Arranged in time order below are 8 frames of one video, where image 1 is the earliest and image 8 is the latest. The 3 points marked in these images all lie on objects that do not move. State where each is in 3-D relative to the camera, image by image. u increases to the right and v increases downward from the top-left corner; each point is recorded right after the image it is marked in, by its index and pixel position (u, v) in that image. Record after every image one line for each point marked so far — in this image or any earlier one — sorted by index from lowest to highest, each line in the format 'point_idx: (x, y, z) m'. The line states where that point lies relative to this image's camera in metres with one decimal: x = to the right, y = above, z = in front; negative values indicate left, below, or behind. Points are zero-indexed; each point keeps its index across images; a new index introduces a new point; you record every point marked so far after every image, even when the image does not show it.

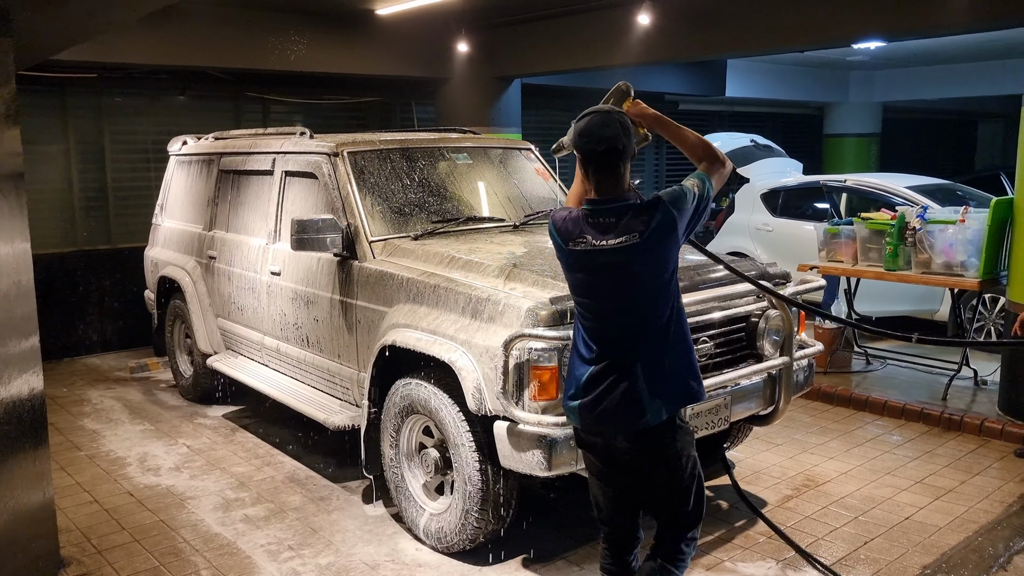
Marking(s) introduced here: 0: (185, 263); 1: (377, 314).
0: (-2.6, +0.2, +6.6) m
1: (-0.7, -0.1, +4.5) m
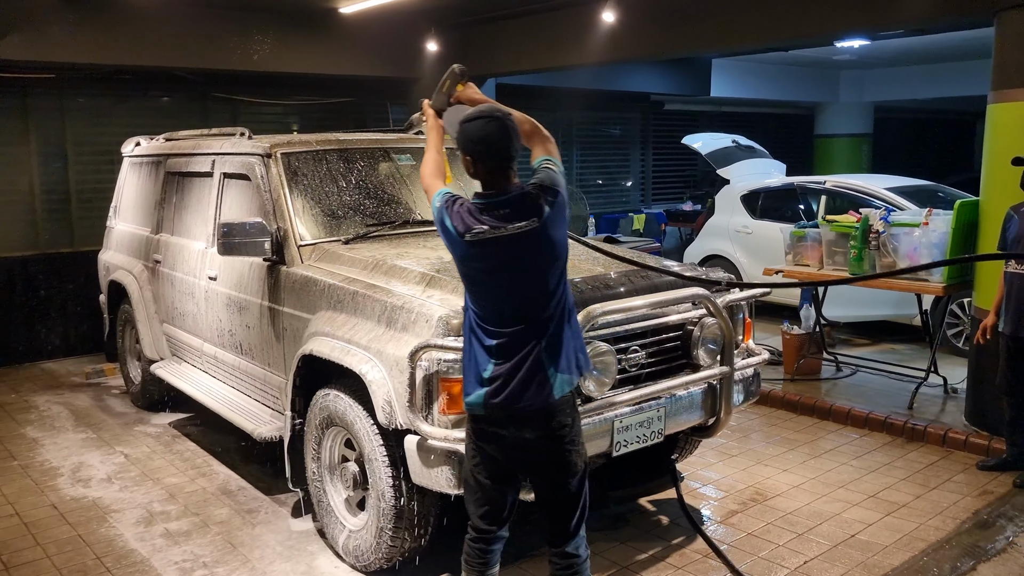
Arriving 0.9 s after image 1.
0: (-2.9, +0.2, +6.5) m
1: (-1.1, -0.2, +4.3) m
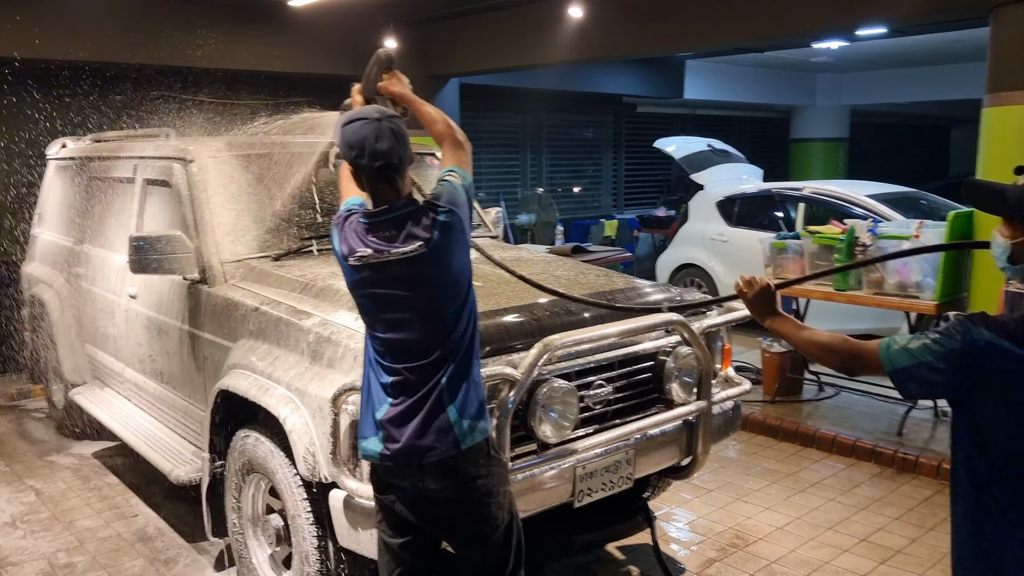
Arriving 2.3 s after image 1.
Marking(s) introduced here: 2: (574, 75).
0: (-3.2, 0.0, +5.9) m
1: (-1.3, -0.3, +3.8) m
2: (+0.8, +2.7, +10.8) m
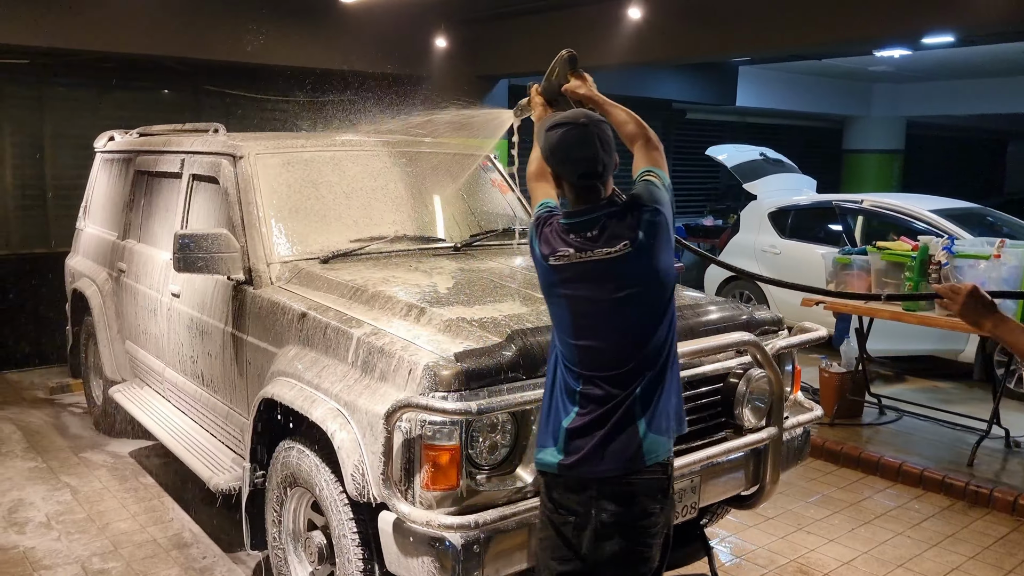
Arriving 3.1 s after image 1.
0: (-2.8, +0.1, +5.8) m
1: (-1.0, -0.3, +3.6) m
2: (+1.4, +2.6, +10.5) m
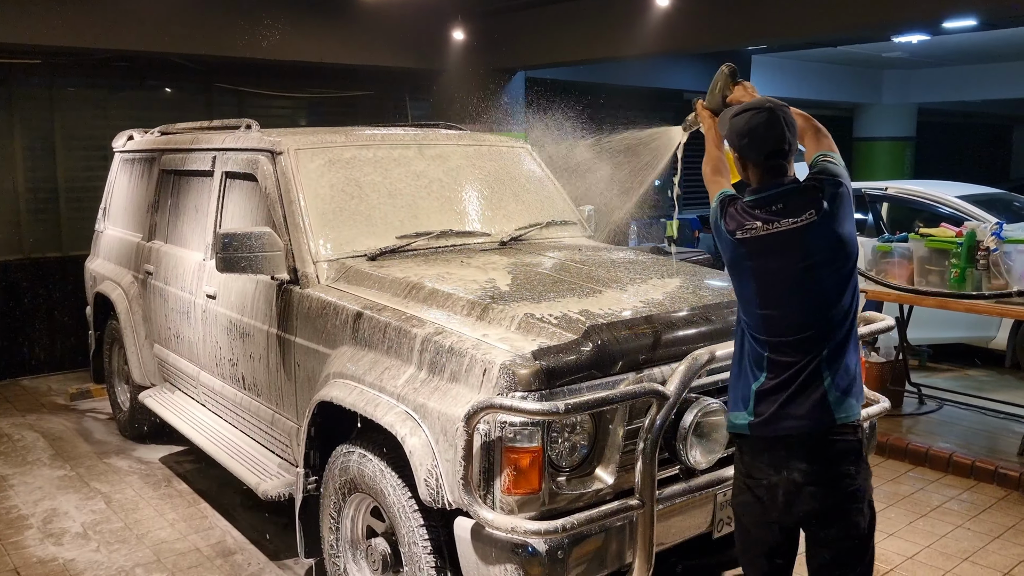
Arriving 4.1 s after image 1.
0: (-2.6, +0.1, +5.7) m
1: (-0.8, -0.3, +3.5) m
2: (+1.6, +2.7, +10.4) m
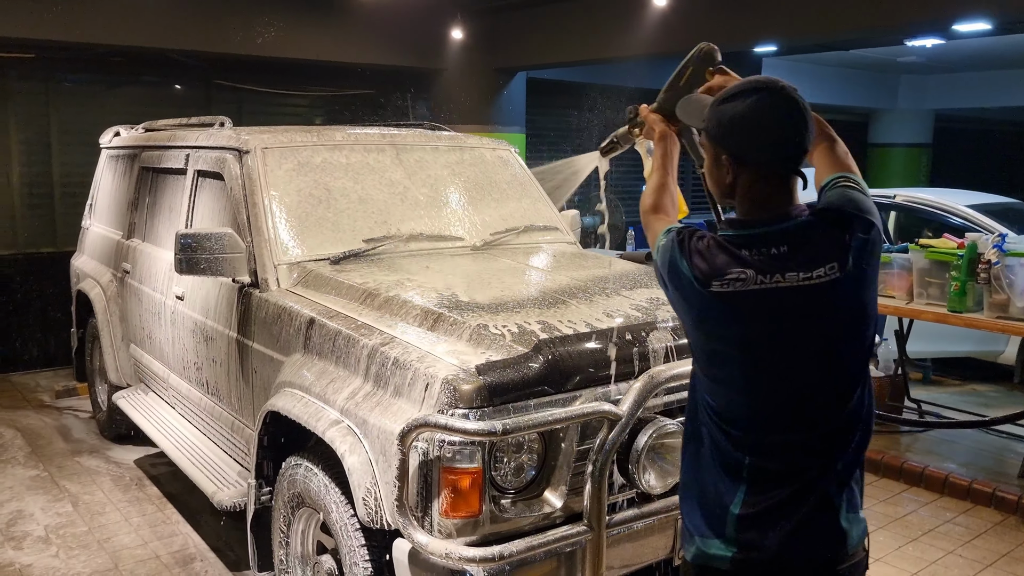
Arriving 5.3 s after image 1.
0: (-2.7, +0.1, +5.6) m
1: (-0.9, -0.3, +3.4) m
2: (+1.6, +2.6, +10.2) m
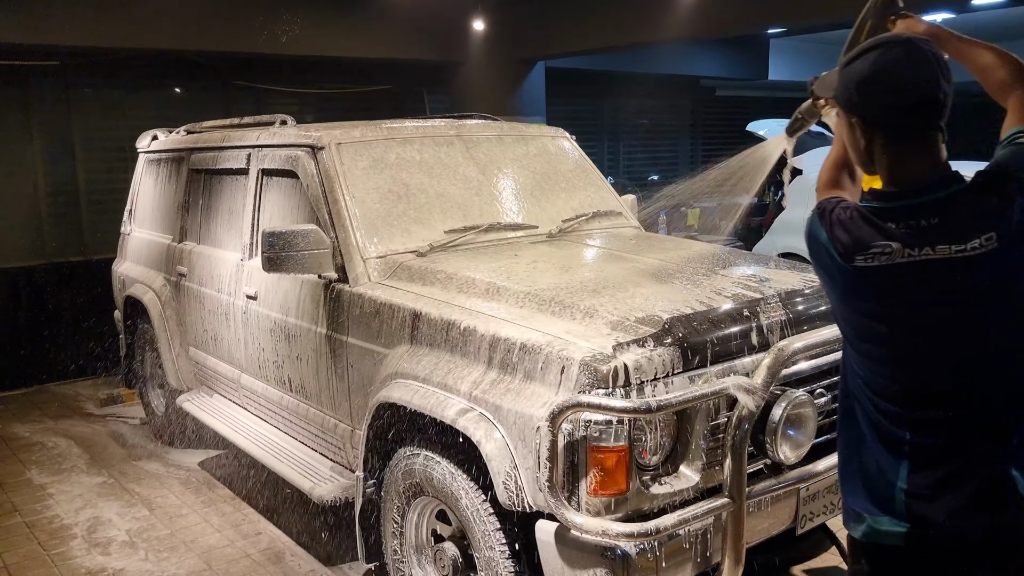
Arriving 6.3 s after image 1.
0: (-2.4, 0.0, +5.6) m
1: (-0.6, -0.3, +3.4) m
2: (+1.8, +2.8, +10.3) m
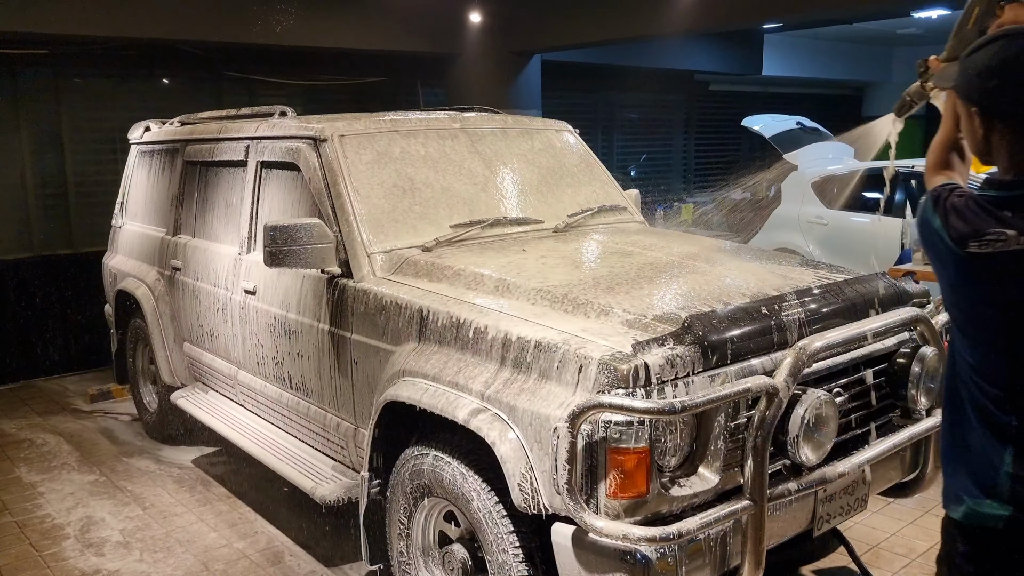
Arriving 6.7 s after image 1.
0: (-2.4, +0.1, +5.5) m
1: (-0.5, -0.3, +3.3) m
2: (+1.7, +2.8, +10.2) m
